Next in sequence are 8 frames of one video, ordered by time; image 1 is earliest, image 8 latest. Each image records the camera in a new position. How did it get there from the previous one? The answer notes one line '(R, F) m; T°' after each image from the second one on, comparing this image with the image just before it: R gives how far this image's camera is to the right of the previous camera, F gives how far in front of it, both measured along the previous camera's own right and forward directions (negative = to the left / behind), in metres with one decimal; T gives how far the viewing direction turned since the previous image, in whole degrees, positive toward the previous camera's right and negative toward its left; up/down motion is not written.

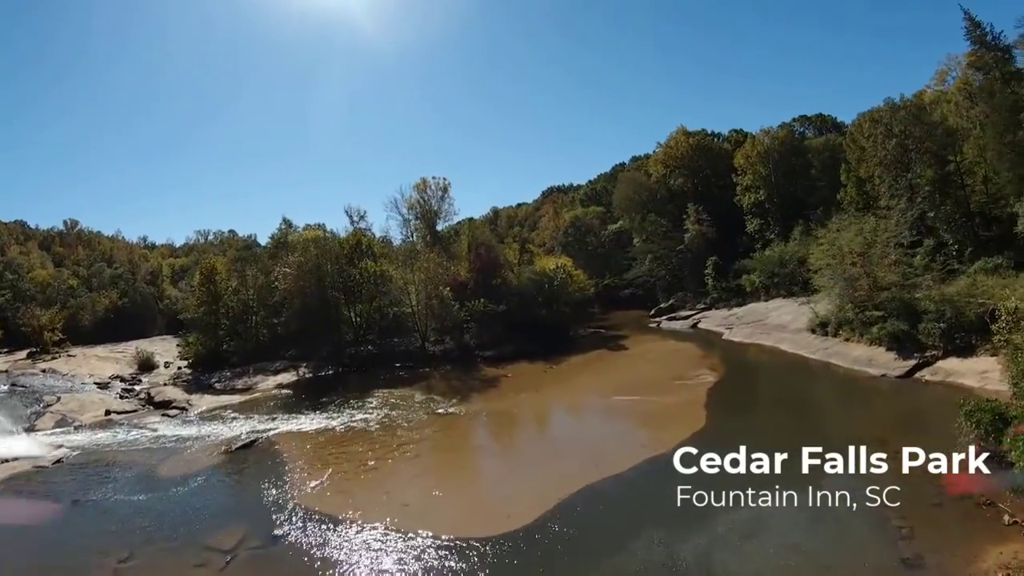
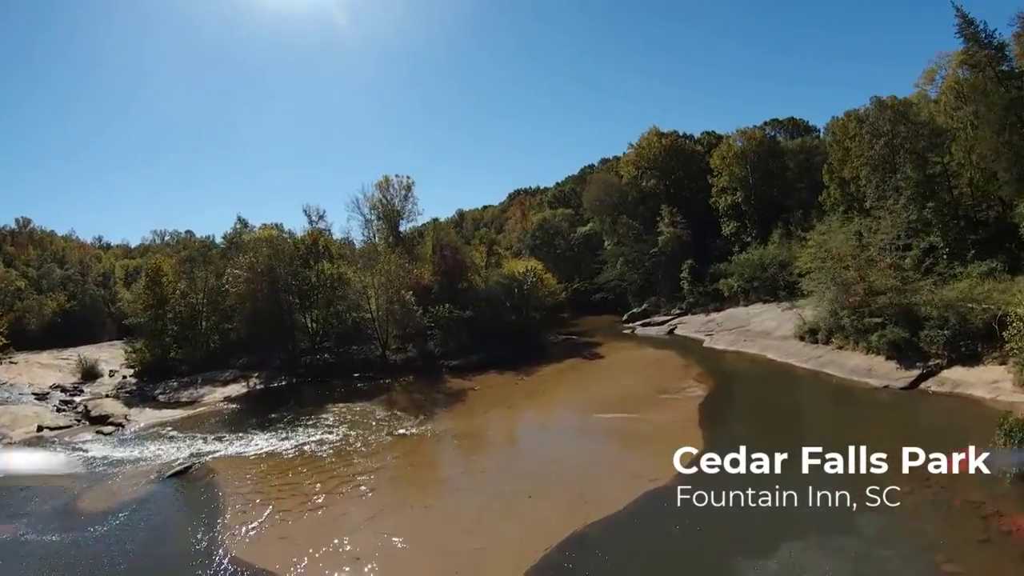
(-0.1, +2.3) m; +2°
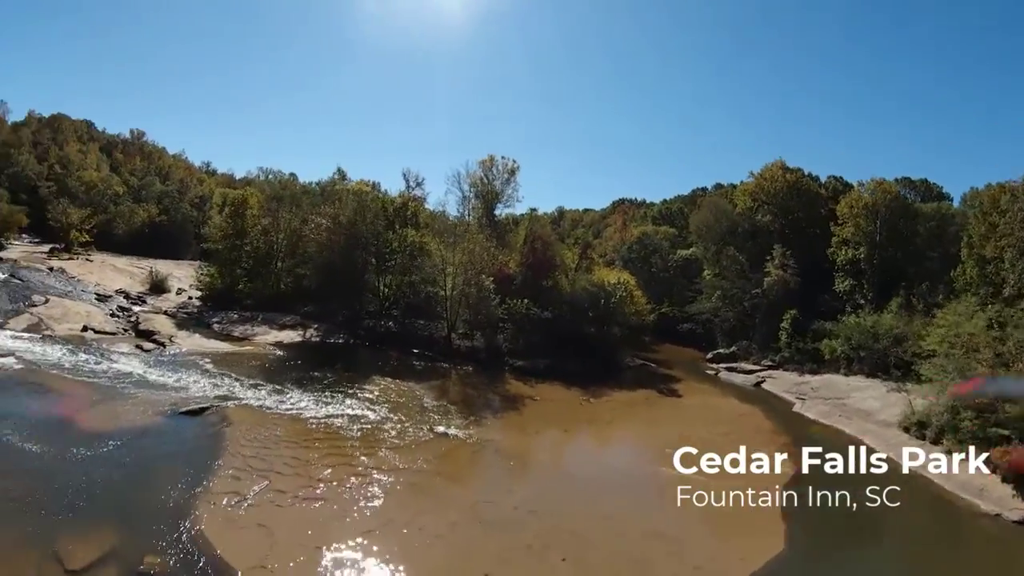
(-0.2, +2.5) m; -5°
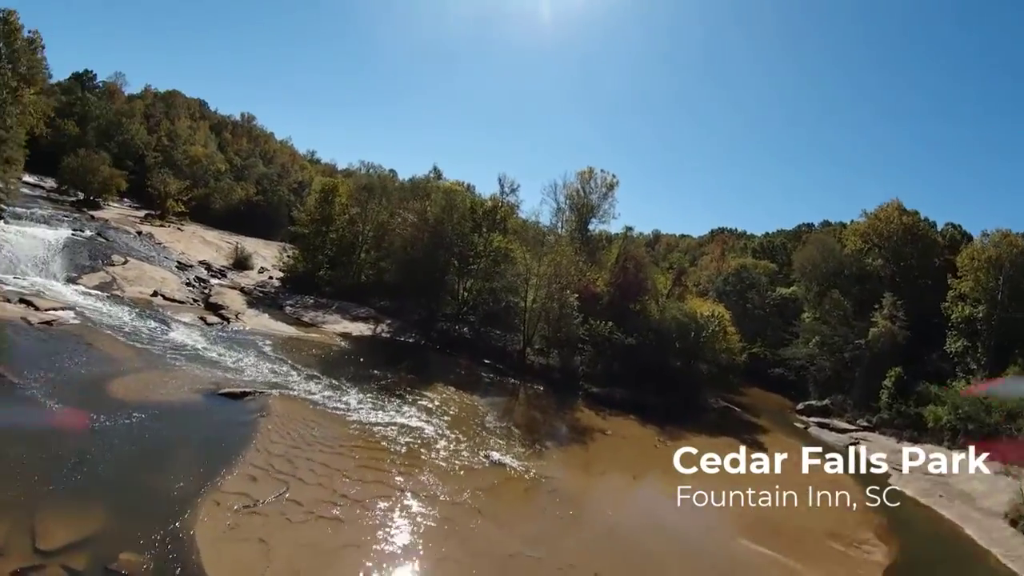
(0.0, +1.9) m; -6°
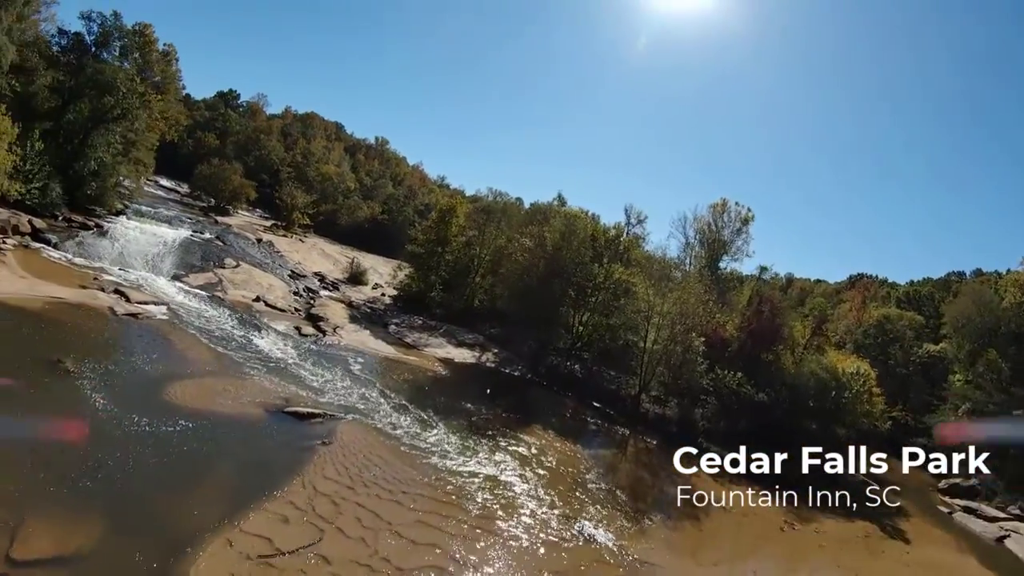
(+0.1, +2.4) m; -8°
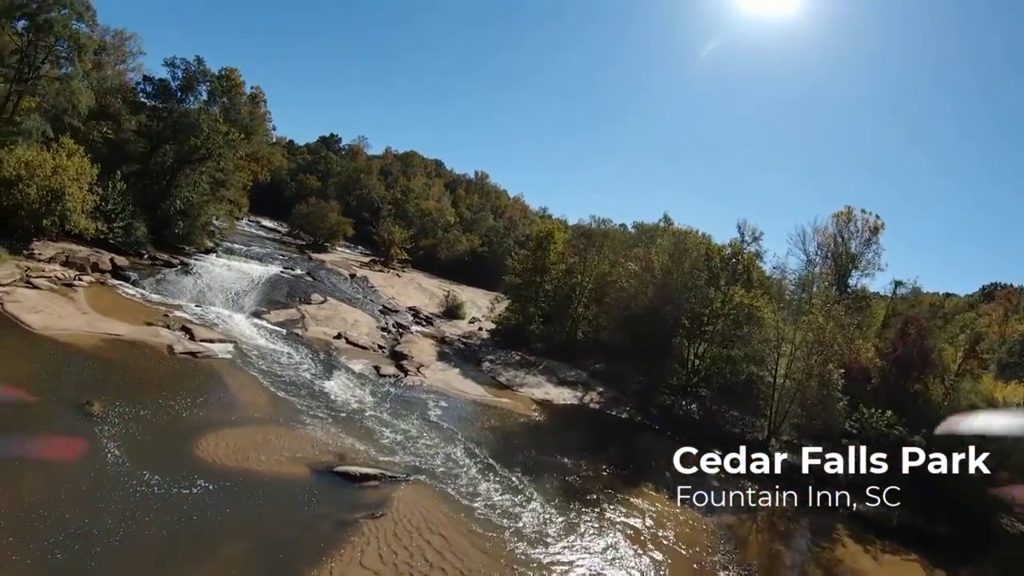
(+0.1, +2.9) m; -7°
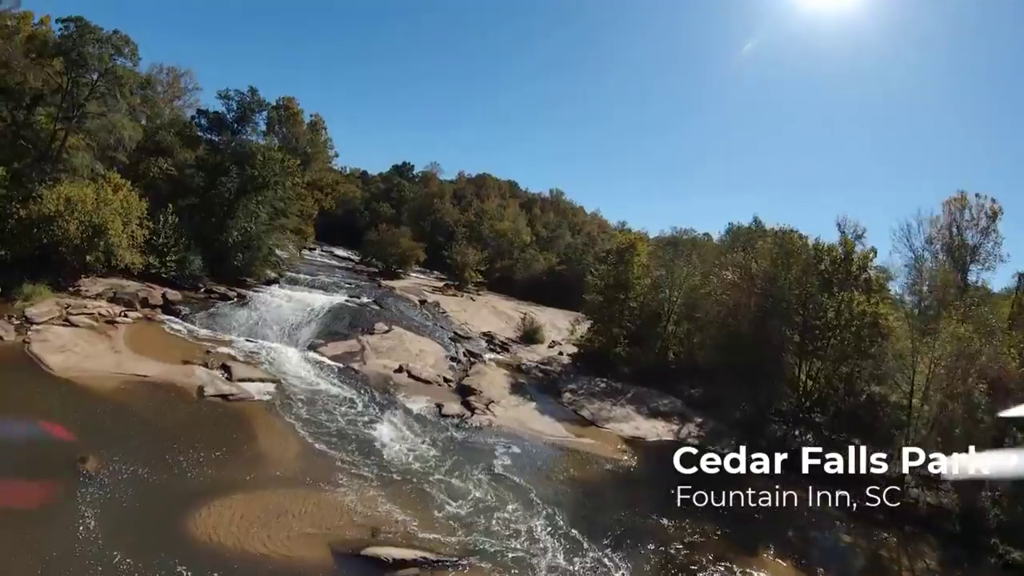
(+0.1, +2.9) m; -5°
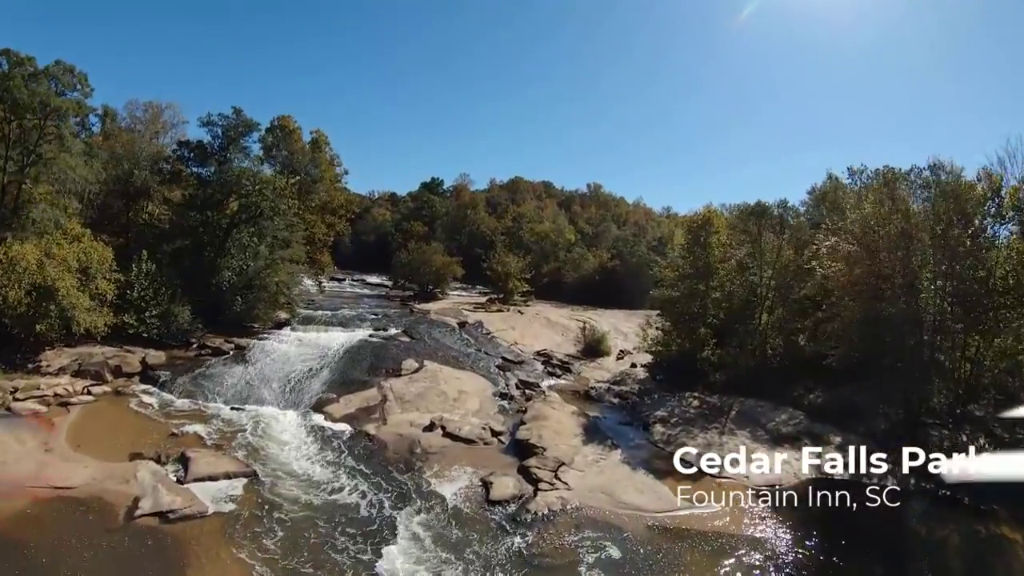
(-0.1, +5.5) m; -3°
